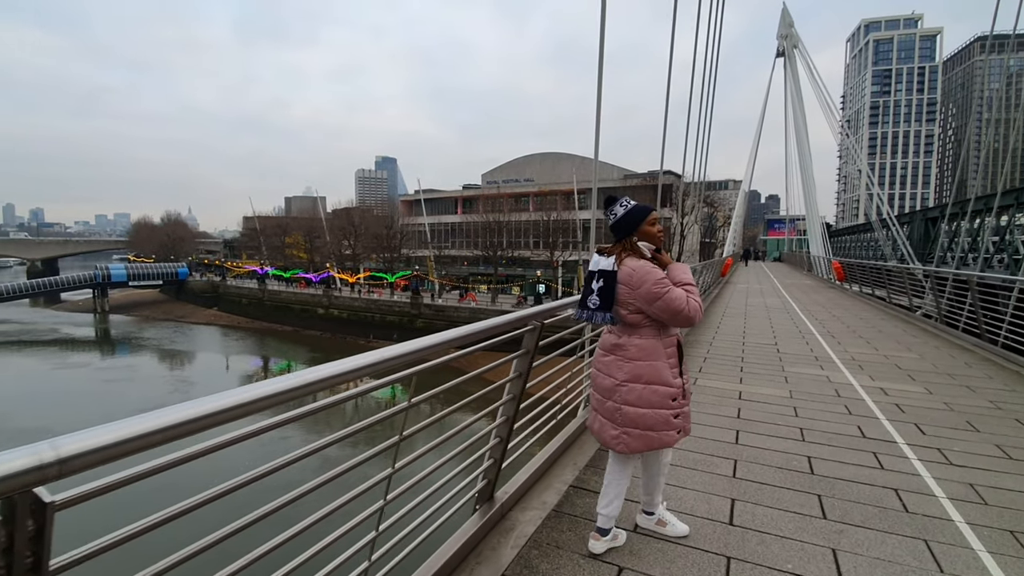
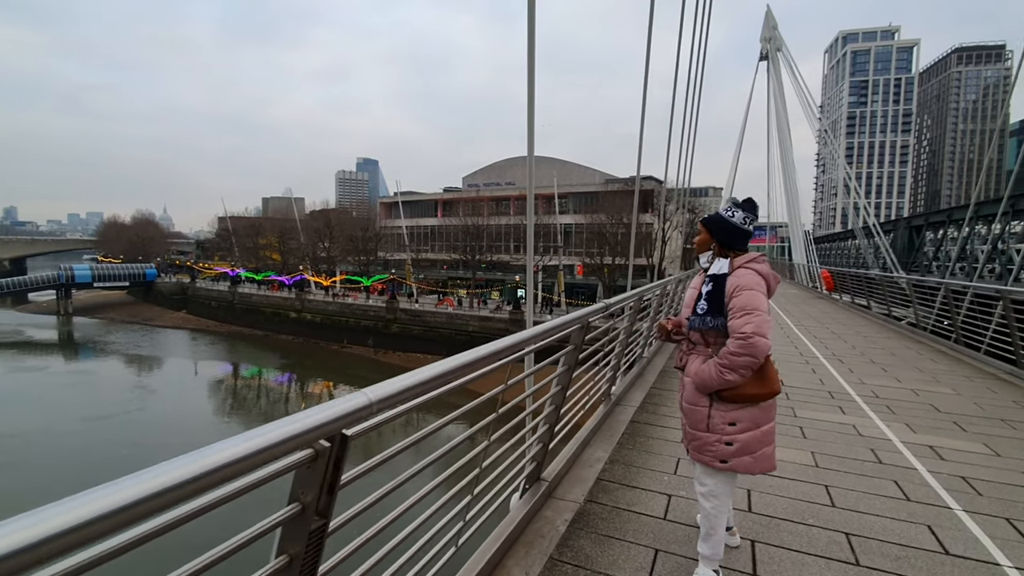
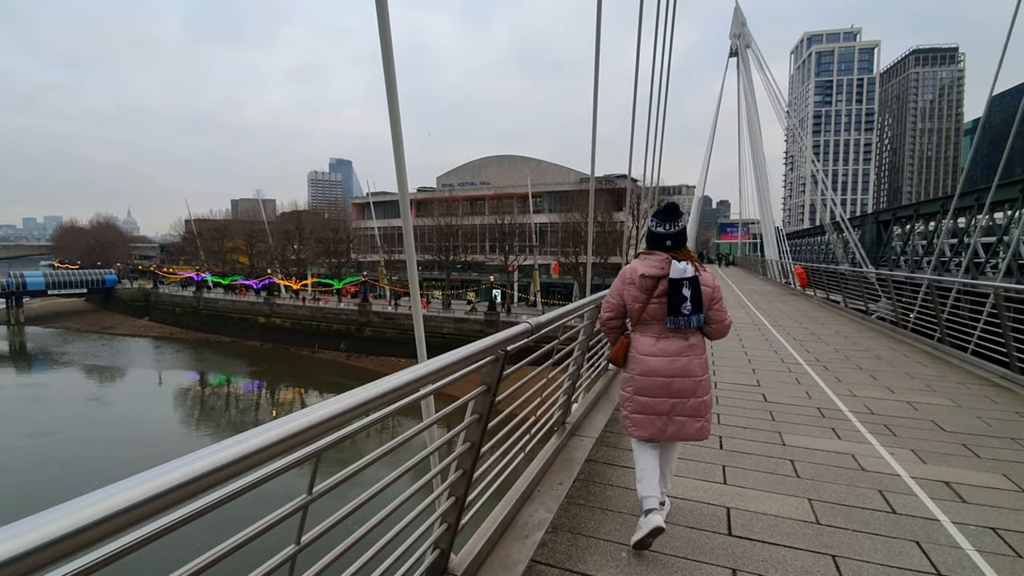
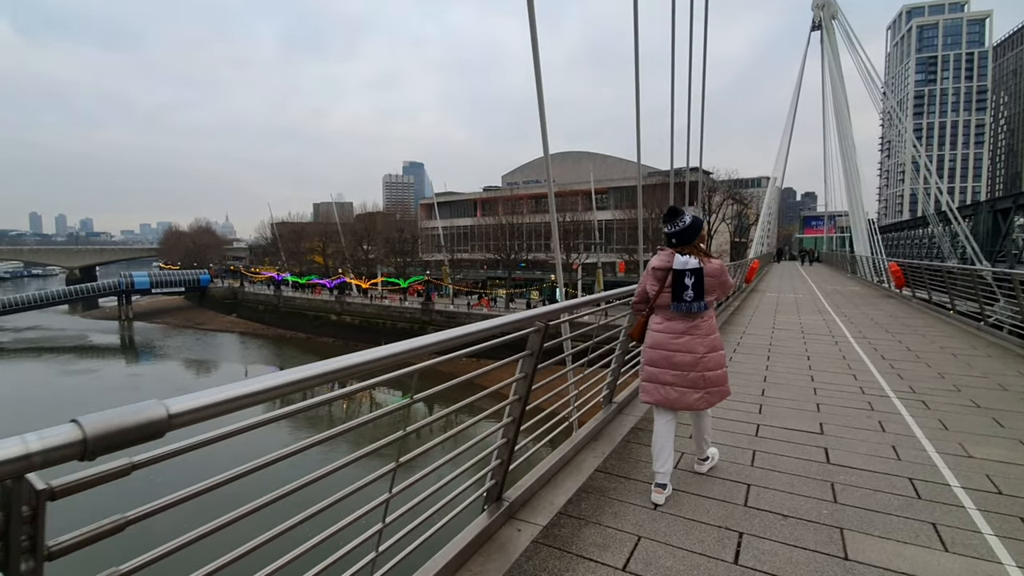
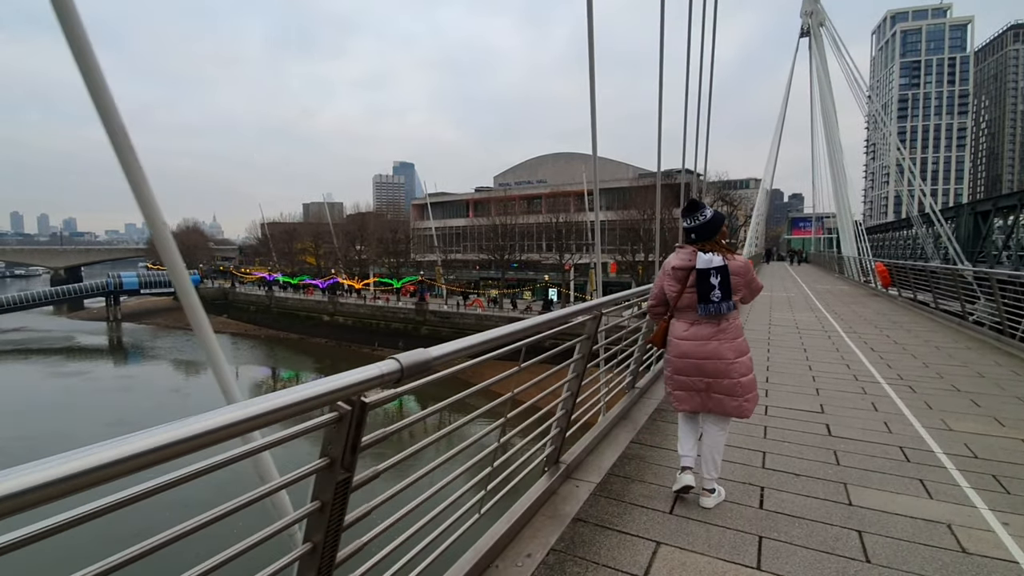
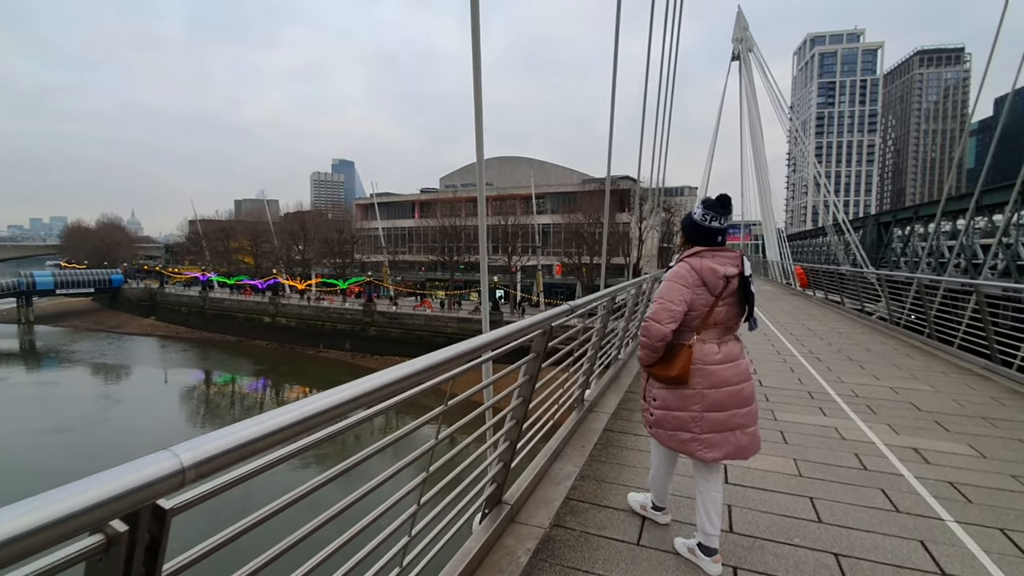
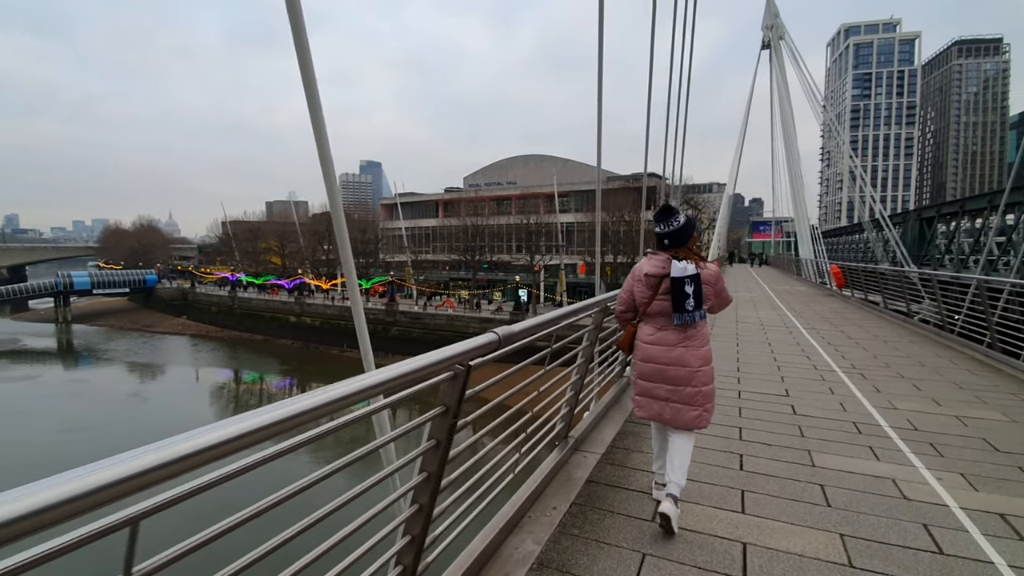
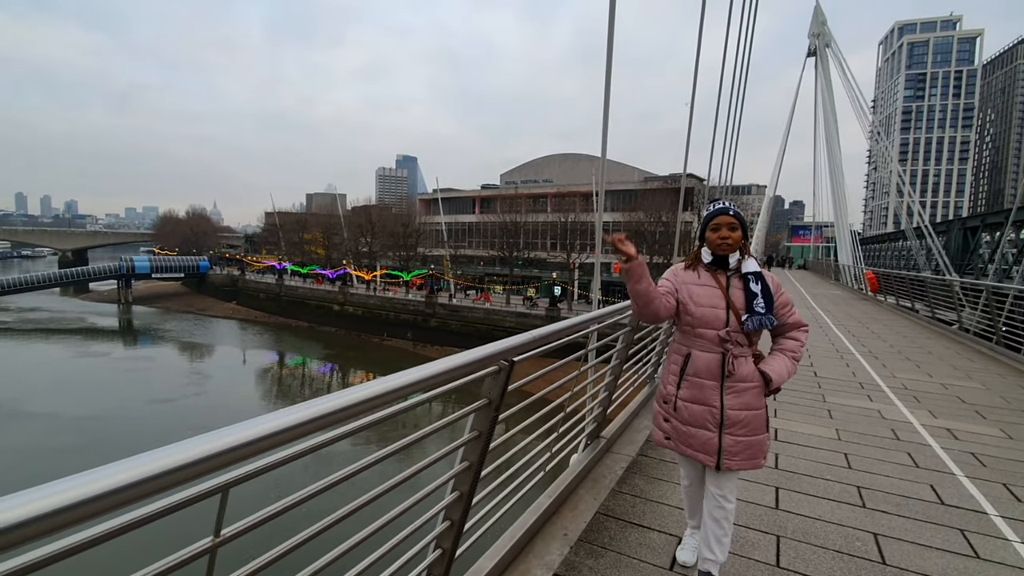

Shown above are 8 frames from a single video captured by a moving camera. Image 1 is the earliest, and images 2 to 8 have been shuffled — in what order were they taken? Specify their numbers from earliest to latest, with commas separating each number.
8, 2, 6, 3, 7, 5, 4
